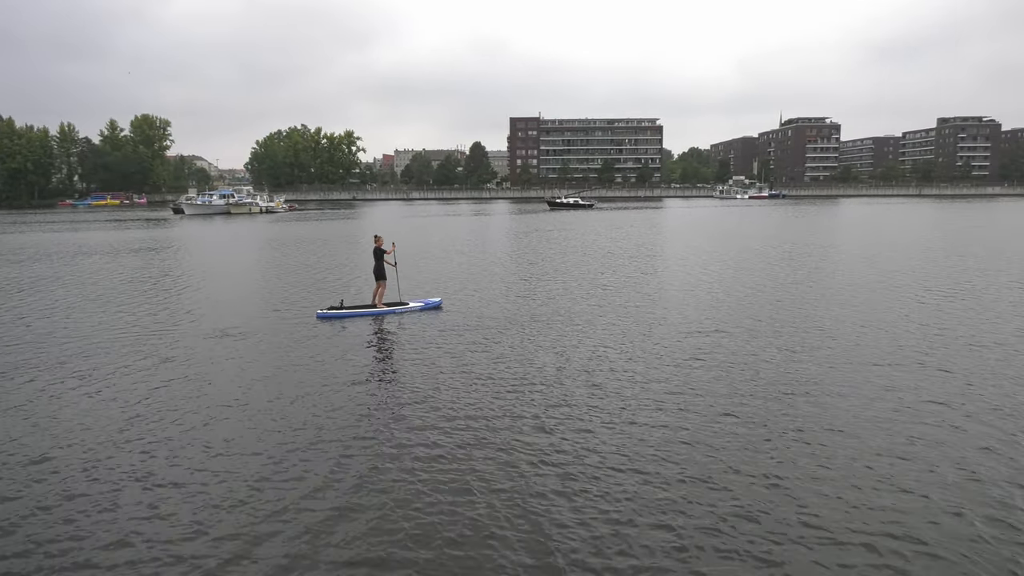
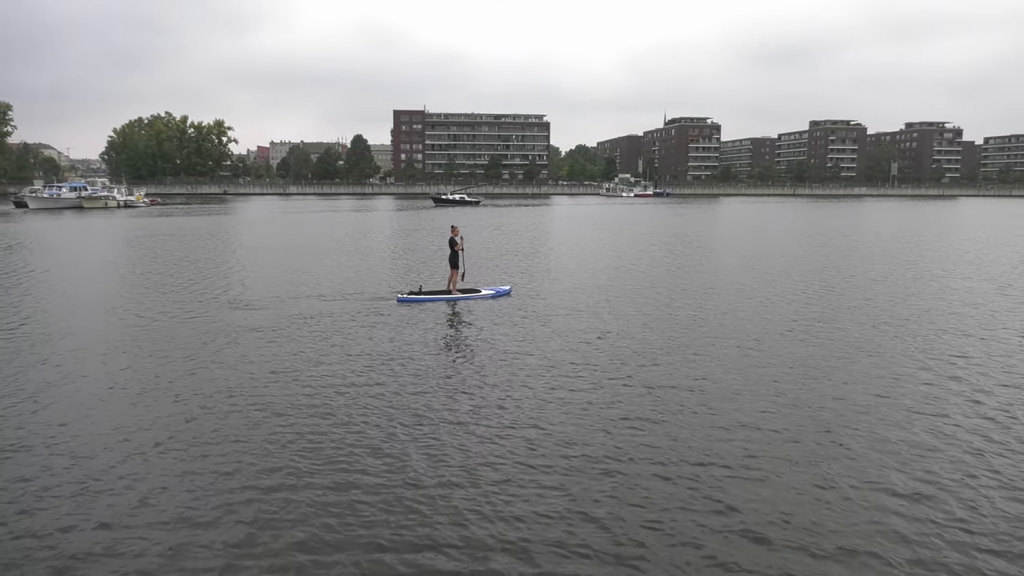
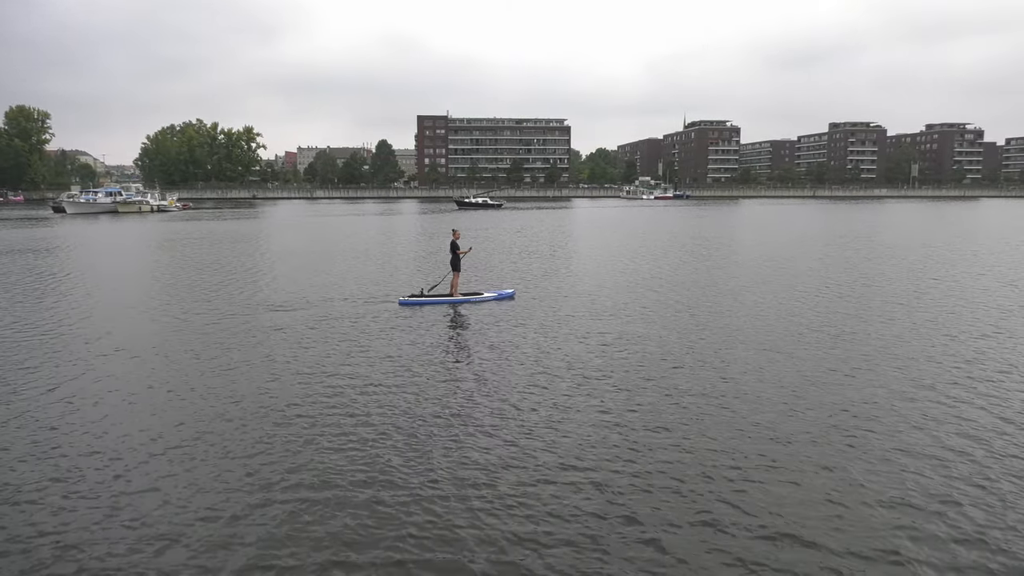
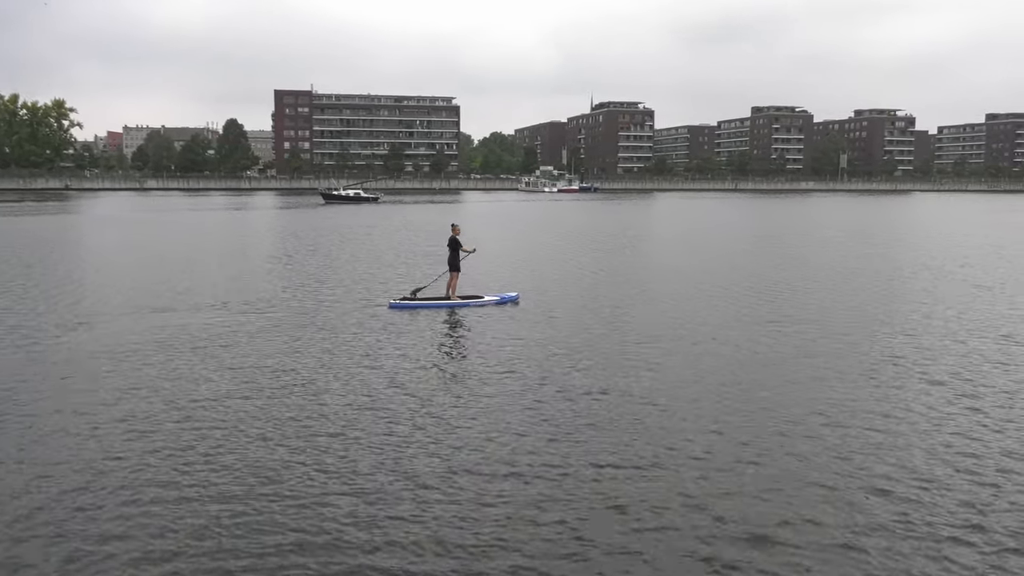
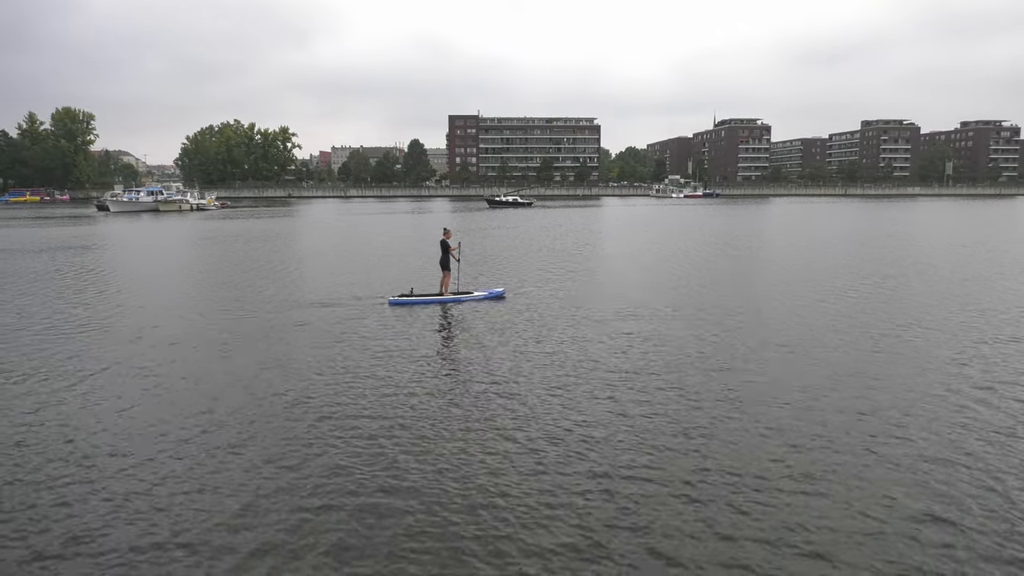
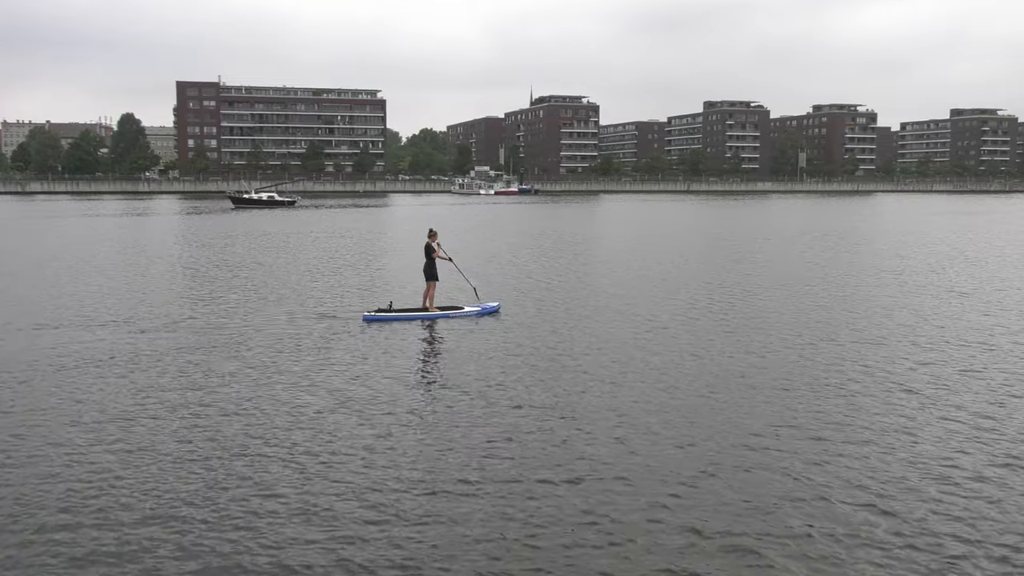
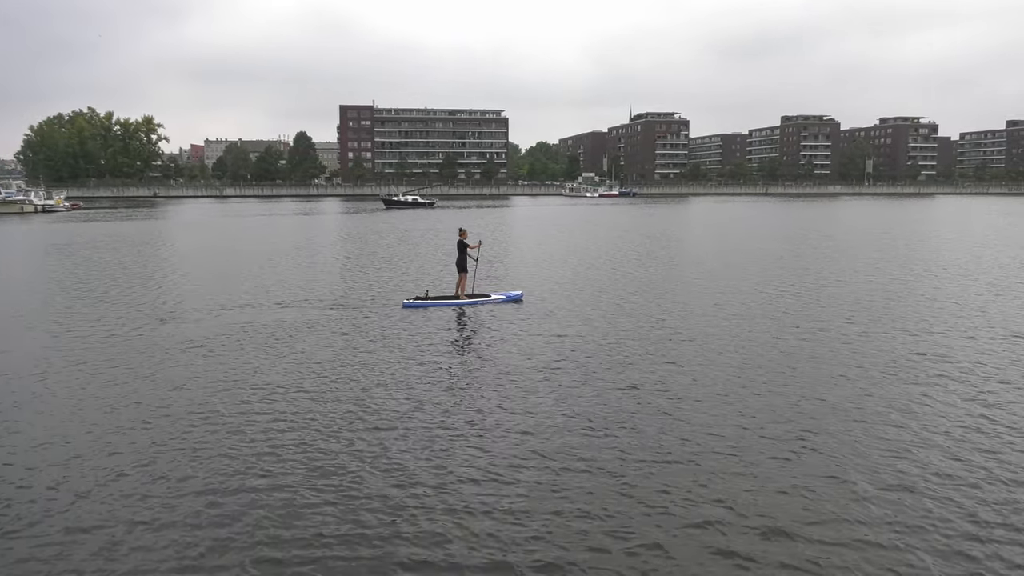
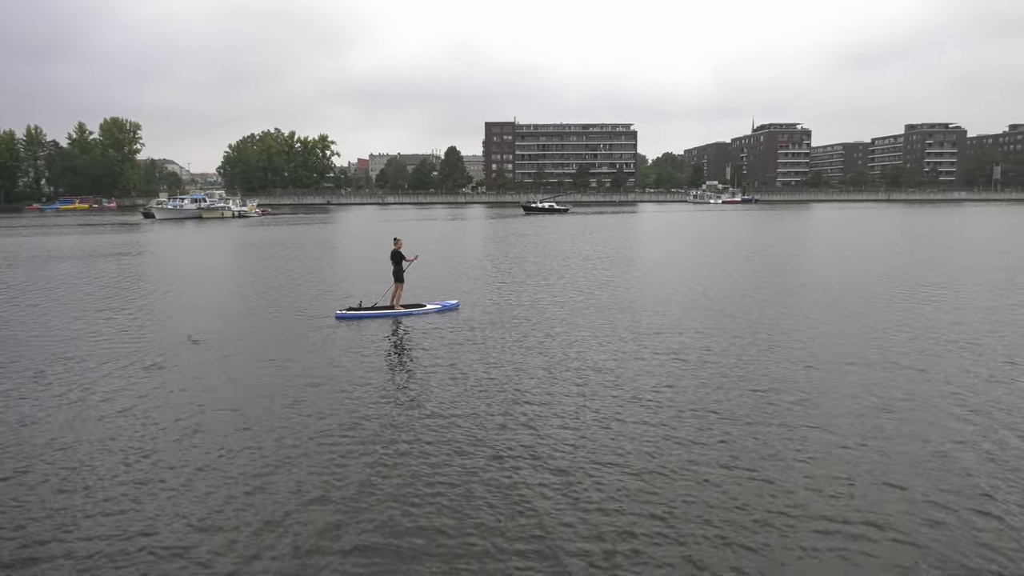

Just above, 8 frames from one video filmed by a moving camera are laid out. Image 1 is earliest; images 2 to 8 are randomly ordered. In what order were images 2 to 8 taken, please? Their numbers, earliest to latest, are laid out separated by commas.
8, 5, 3, 2, 7, 4, 6
